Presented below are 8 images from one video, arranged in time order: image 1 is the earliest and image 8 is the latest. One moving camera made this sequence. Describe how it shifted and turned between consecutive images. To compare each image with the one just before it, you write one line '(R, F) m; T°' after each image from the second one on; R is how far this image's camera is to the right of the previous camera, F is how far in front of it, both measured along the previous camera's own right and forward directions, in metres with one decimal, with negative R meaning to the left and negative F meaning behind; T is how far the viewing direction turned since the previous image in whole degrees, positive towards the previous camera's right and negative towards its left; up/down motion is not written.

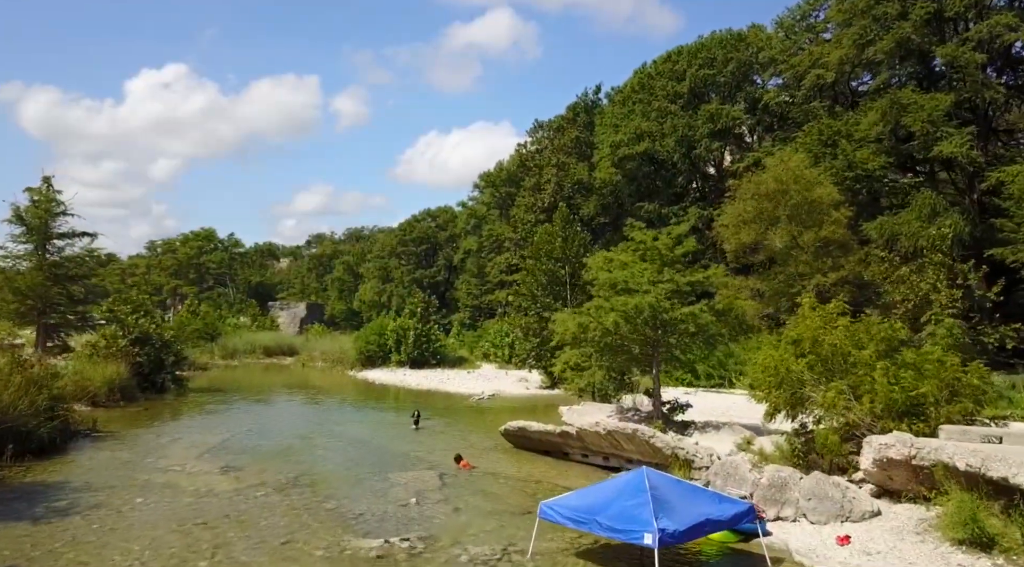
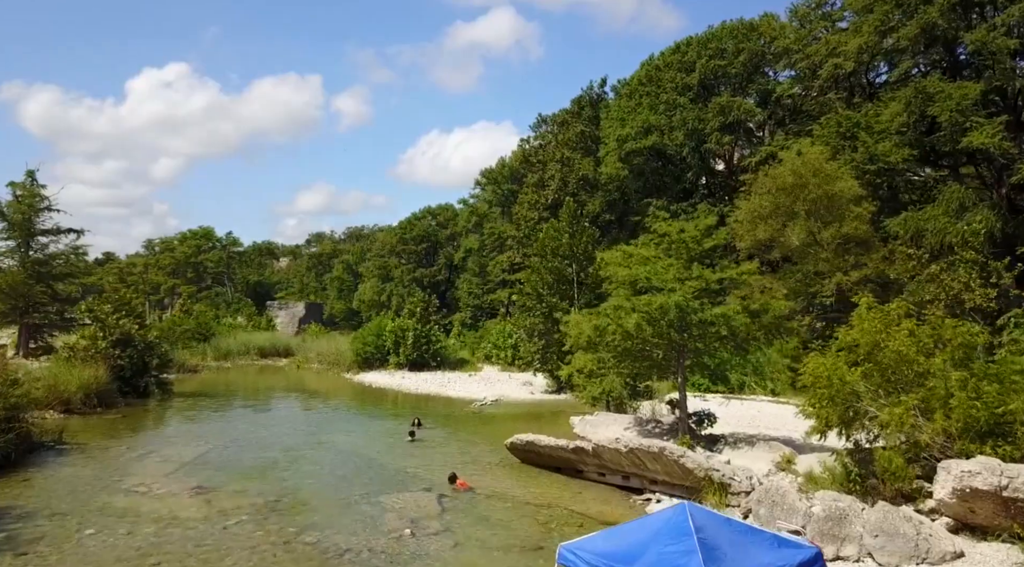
(-0.1, +2.0) m; 0°
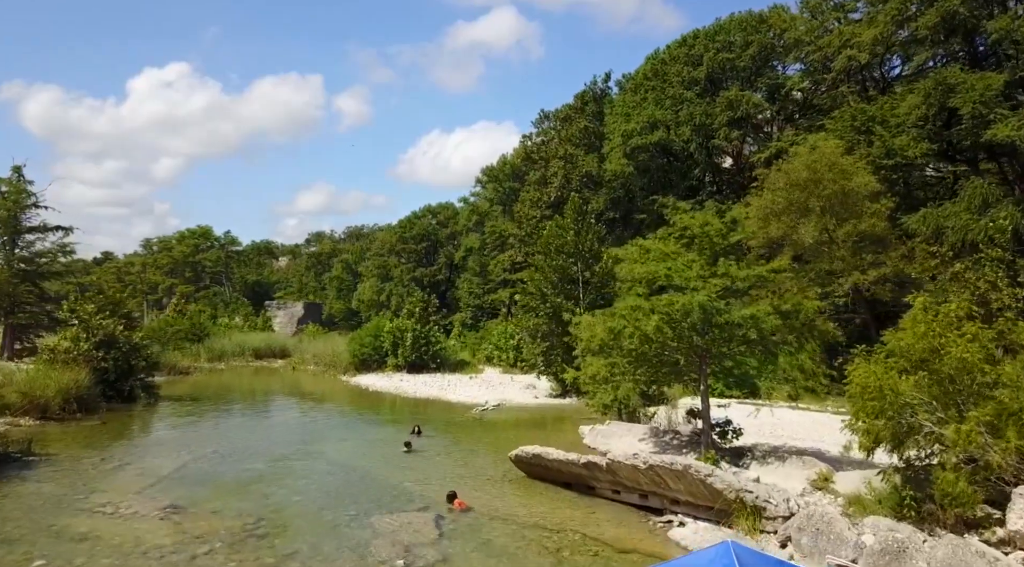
(-0.1, +1.5) m; 0°
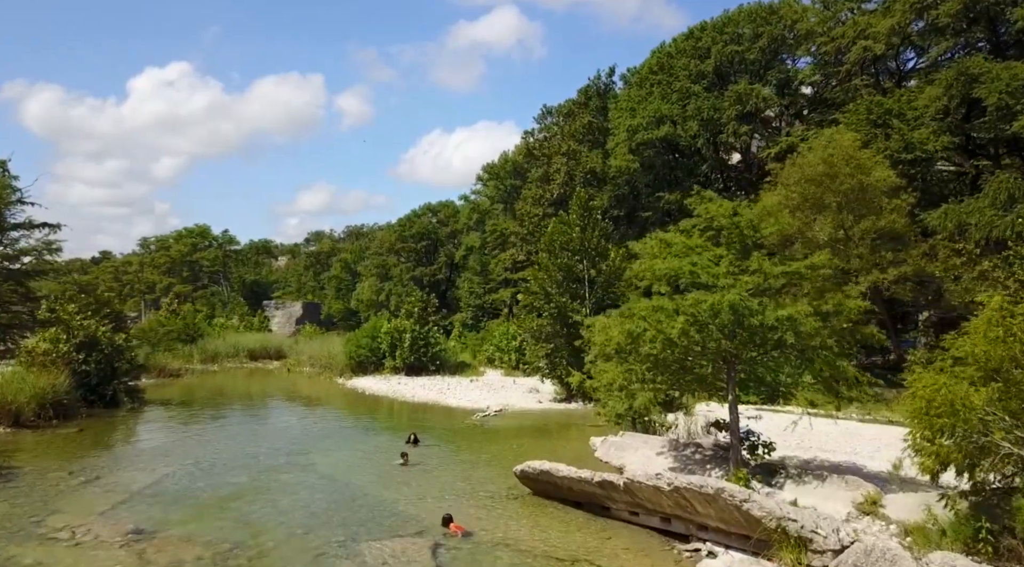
(-0.1, +1.6) m; 0°
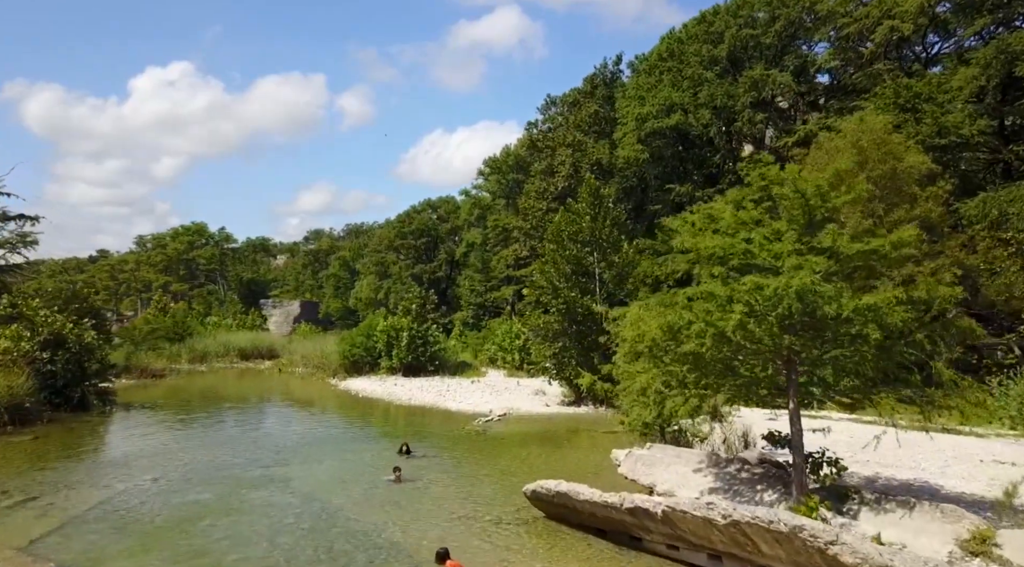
(-0.2, +2.5) m; 0°
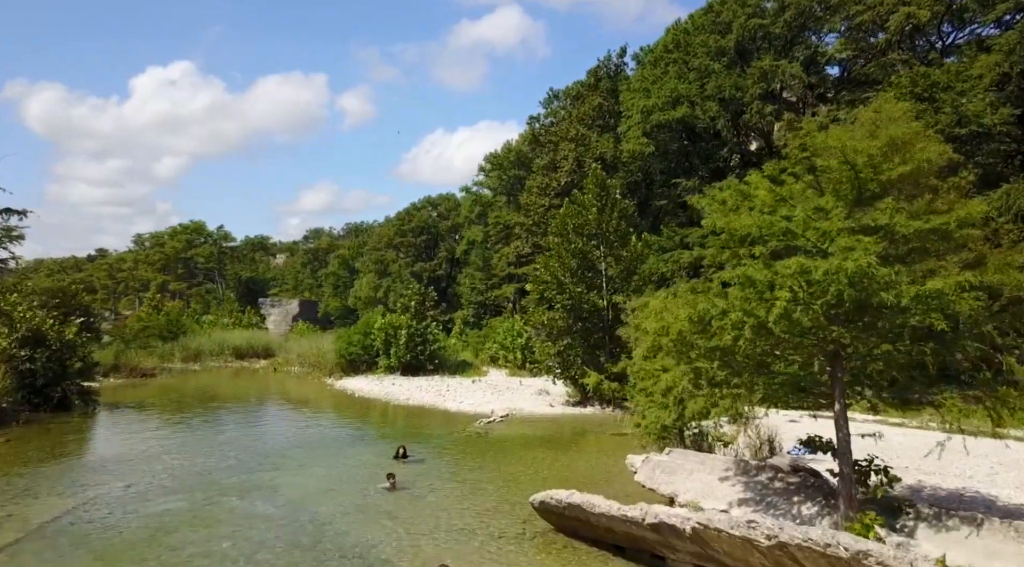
(-0.1, +1.3) m; 0°
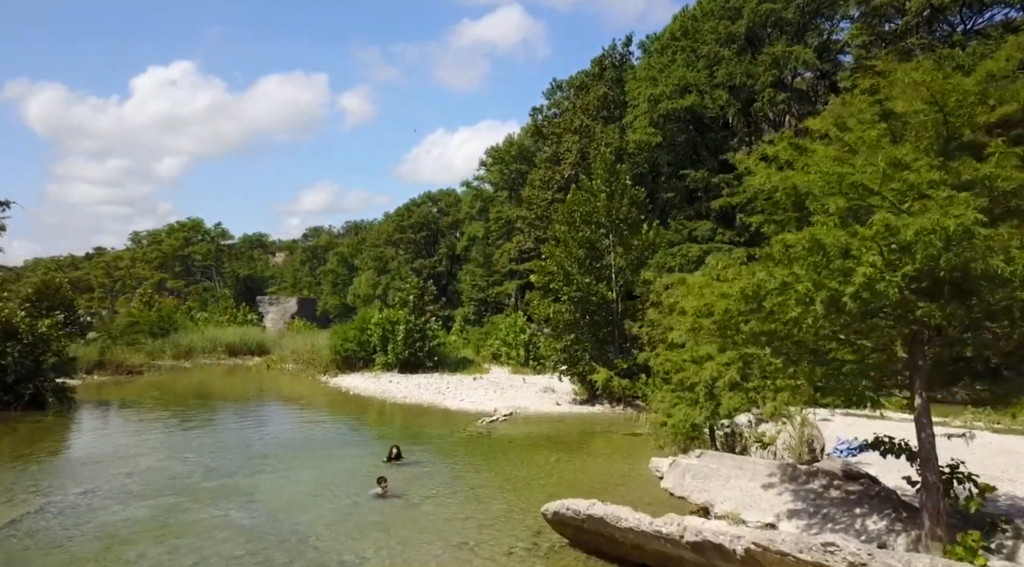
(-0.1, +1.7) m; 0°
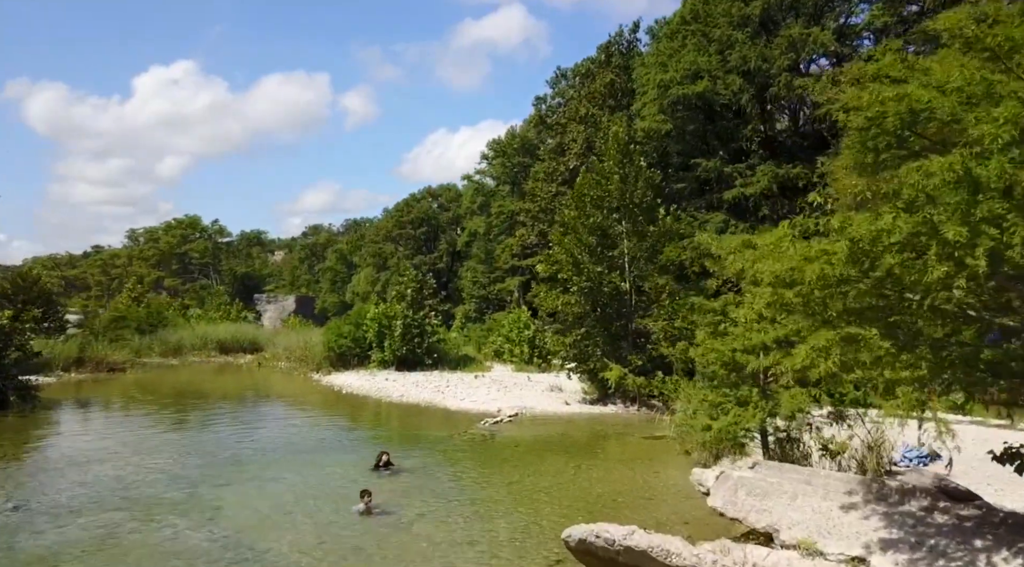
(-0.1, +2.1) m; 0°
